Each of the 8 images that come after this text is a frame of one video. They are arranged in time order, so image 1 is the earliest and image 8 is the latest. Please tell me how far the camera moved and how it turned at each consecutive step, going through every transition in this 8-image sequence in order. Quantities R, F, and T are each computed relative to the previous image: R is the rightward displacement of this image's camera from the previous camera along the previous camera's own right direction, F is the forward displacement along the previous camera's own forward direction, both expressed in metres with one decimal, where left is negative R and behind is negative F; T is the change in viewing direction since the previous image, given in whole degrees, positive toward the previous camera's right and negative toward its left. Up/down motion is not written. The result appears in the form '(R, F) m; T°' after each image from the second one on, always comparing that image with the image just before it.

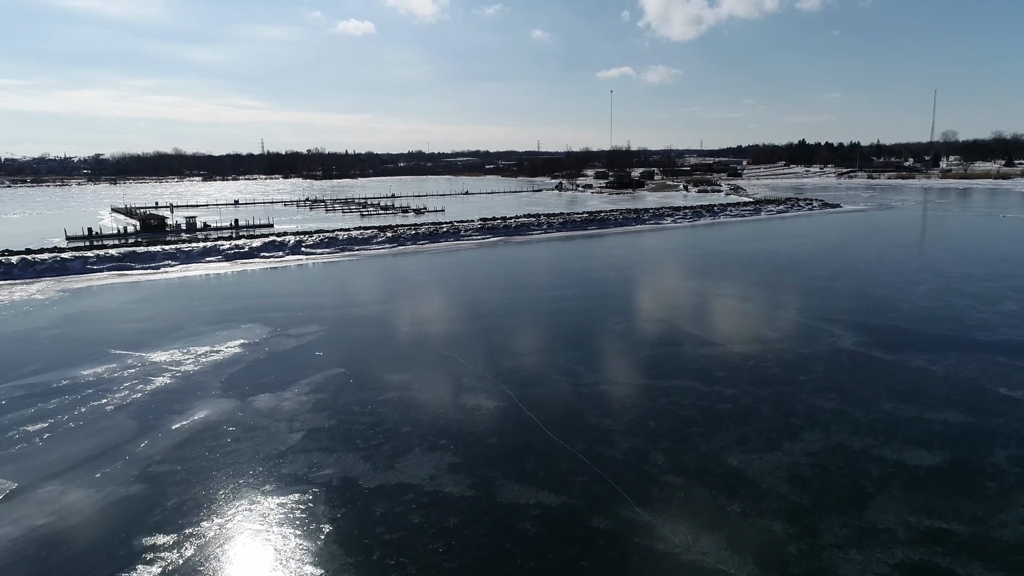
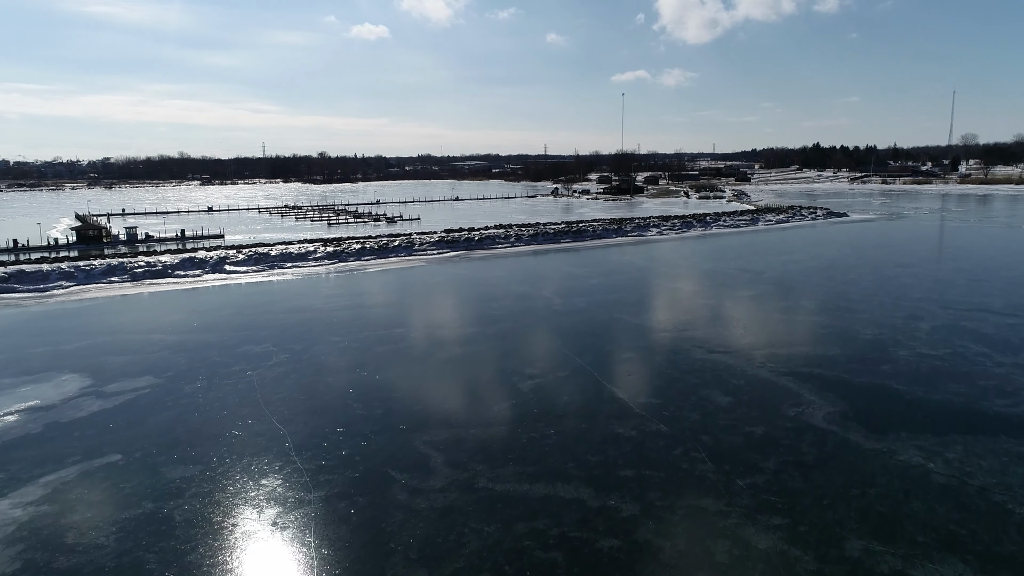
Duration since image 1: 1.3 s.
(+0.9, +1.5) m; -1°
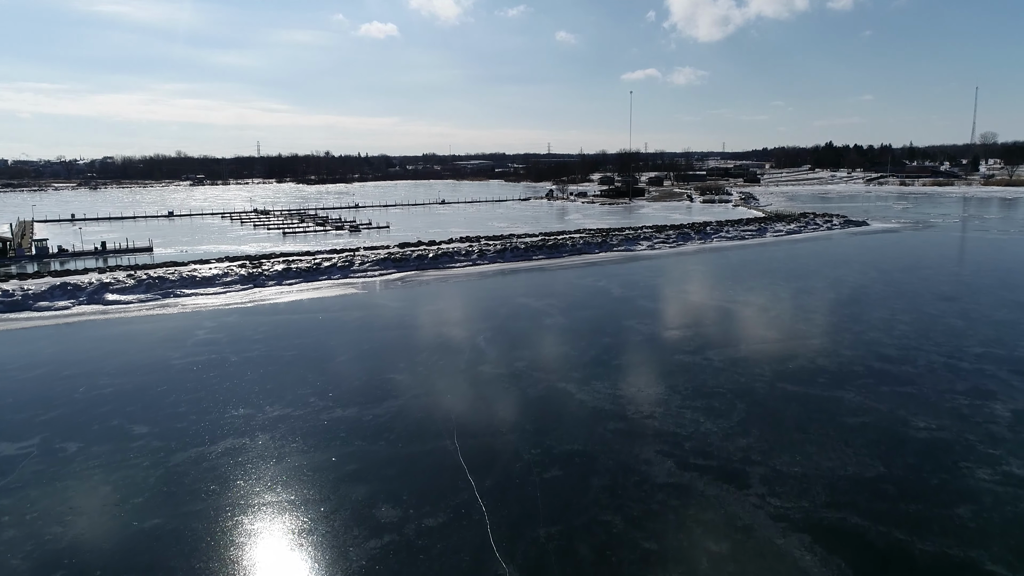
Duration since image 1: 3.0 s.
(+0.7, +2.1) m; -1°
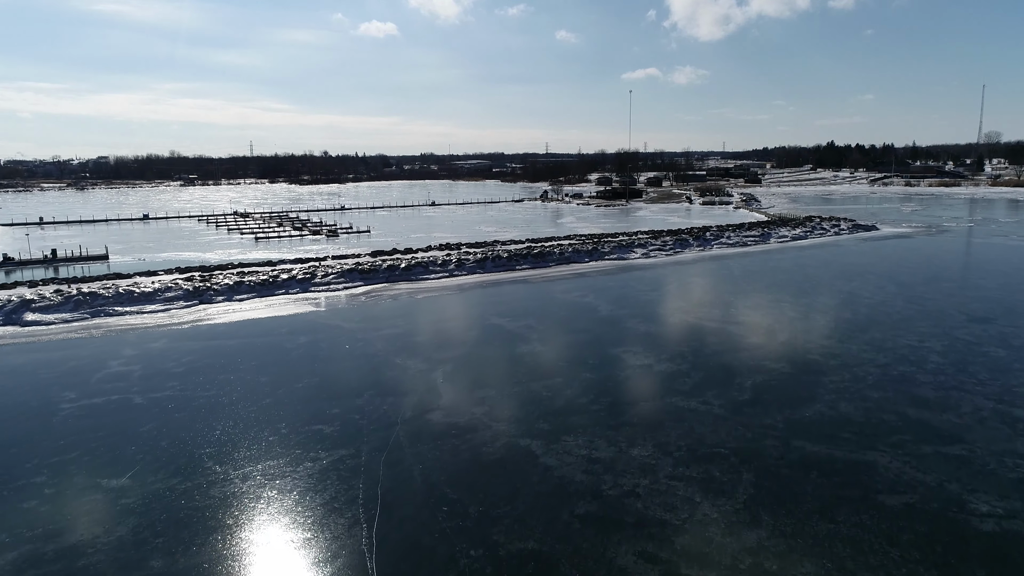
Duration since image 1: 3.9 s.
(+0.3, +1.0) m; 0°
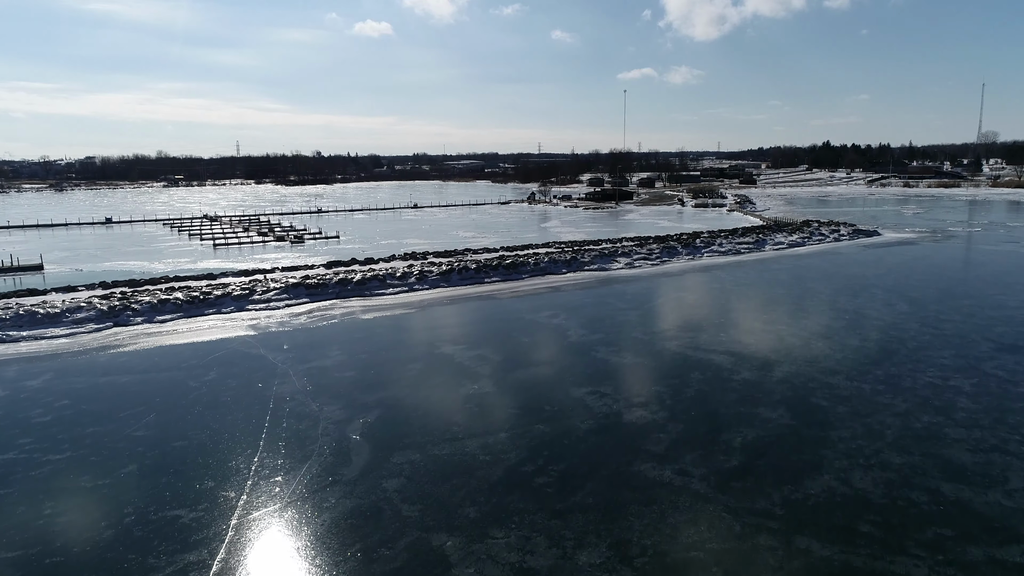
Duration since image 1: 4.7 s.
(+0.4, +1.1) m; 0°
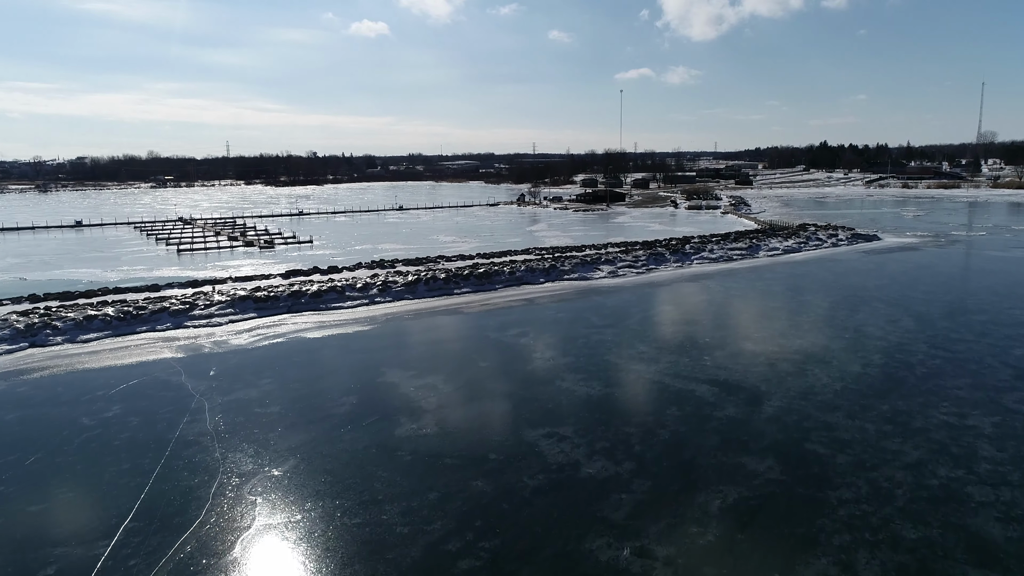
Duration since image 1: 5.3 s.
(+0.3, +0.8) m; 0°
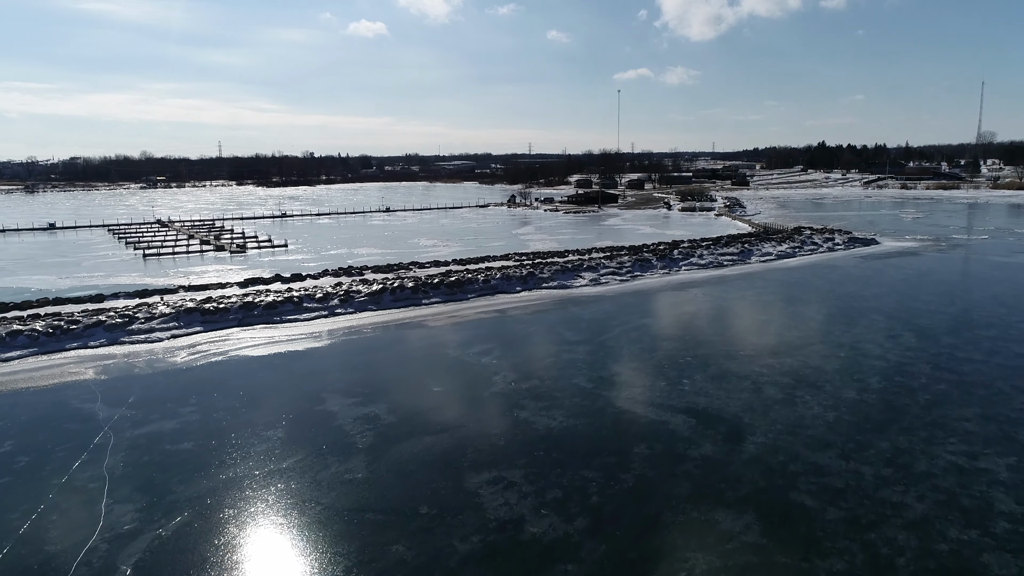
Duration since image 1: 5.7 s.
(+0.3, +0.6) m; 0°
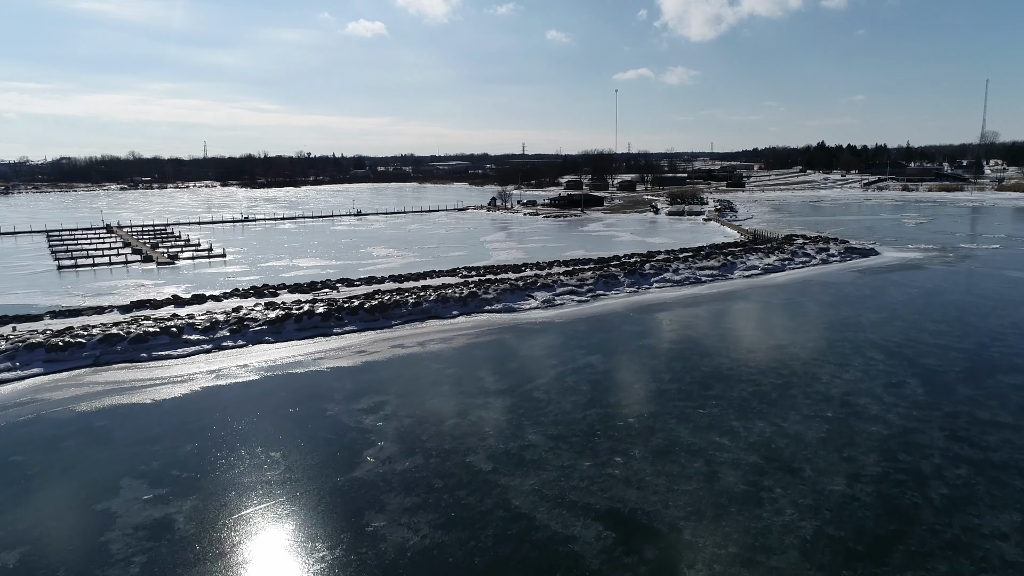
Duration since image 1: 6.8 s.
(+0.7, +1.4) m; 0°
